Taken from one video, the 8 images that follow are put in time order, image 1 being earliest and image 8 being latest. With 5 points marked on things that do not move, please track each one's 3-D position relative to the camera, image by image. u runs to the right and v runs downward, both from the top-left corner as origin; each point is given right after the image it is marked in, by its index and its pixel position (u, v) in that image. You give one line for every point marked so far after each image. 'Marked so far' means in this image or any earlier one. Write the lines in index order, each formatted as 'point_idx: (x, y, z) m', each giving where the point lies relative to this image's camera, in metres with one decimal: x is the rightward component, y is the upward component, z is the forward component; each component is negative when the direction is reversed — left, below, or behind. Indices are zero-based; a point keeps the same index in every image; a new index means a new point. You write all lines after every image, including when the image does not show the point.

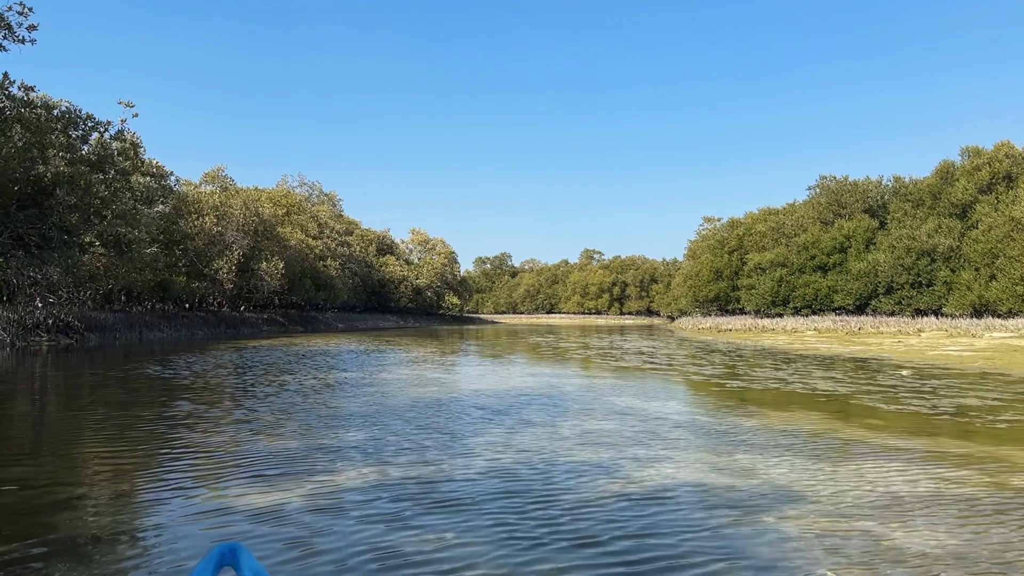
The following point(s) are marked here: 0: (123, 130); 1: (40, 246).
0: (-8.6, +3.5, +18.4) m
1: (-9.7, +0.9, +17.0) m
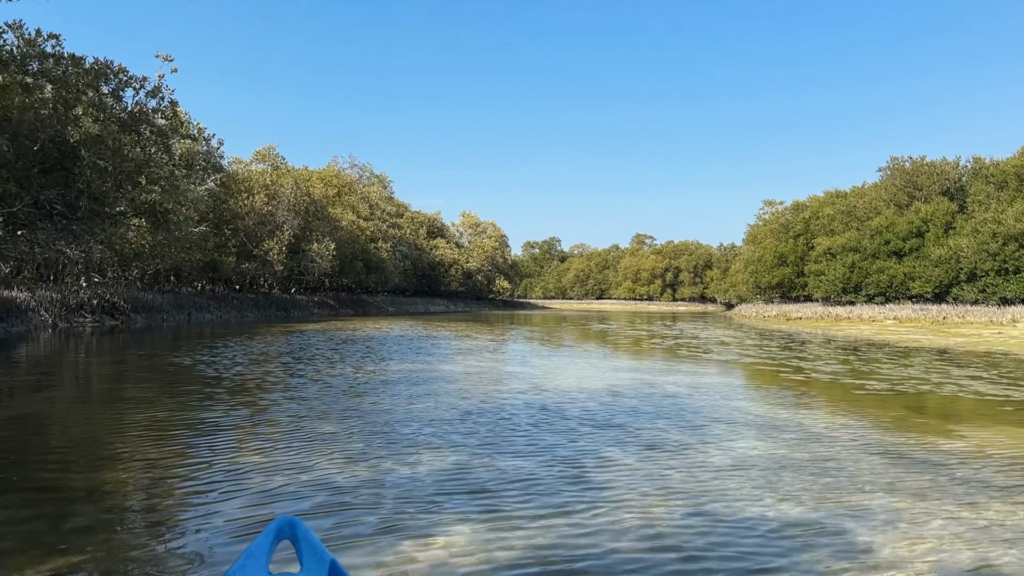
0: (-6.9, +4.0, +16.3) m
1: (-8.1, +1.3, +15.0) m
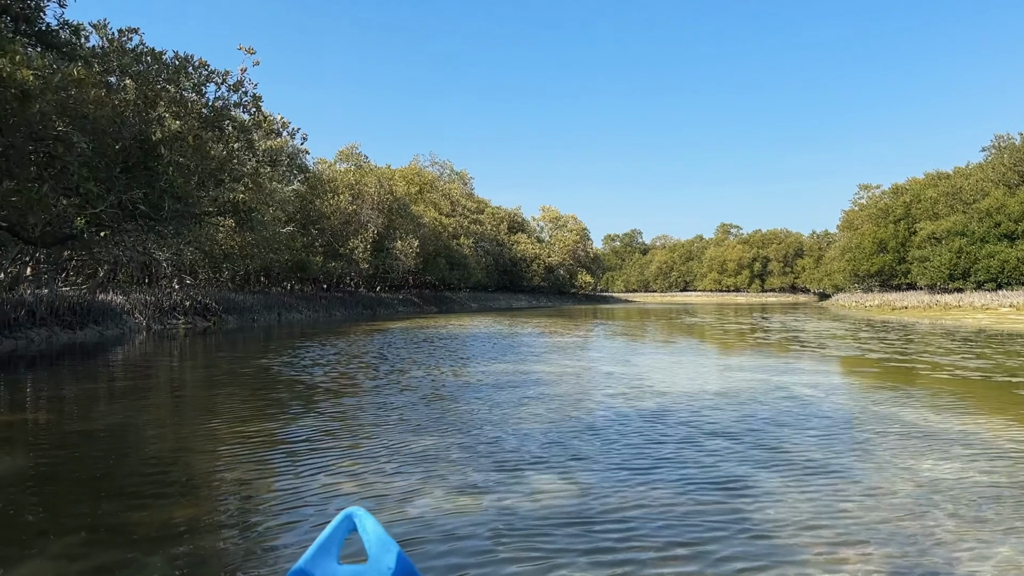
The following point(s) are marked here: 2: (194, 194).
0: (-5.1, +3.9, +15.7) m
1: (-6.3, +1.3, +14.5) m
2: (-5.7, +1.7, +14.9) m
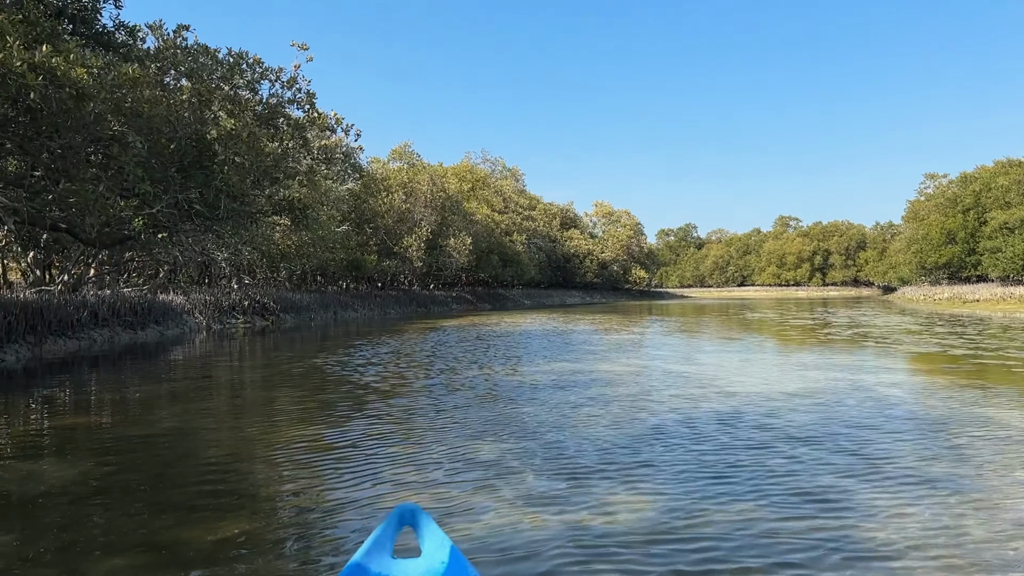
0: (-4.0, +4.0, +15.5) m
1: (-5.3, +1.3, +14.4) m
2: (-4.7, +1.7, +14.8) m
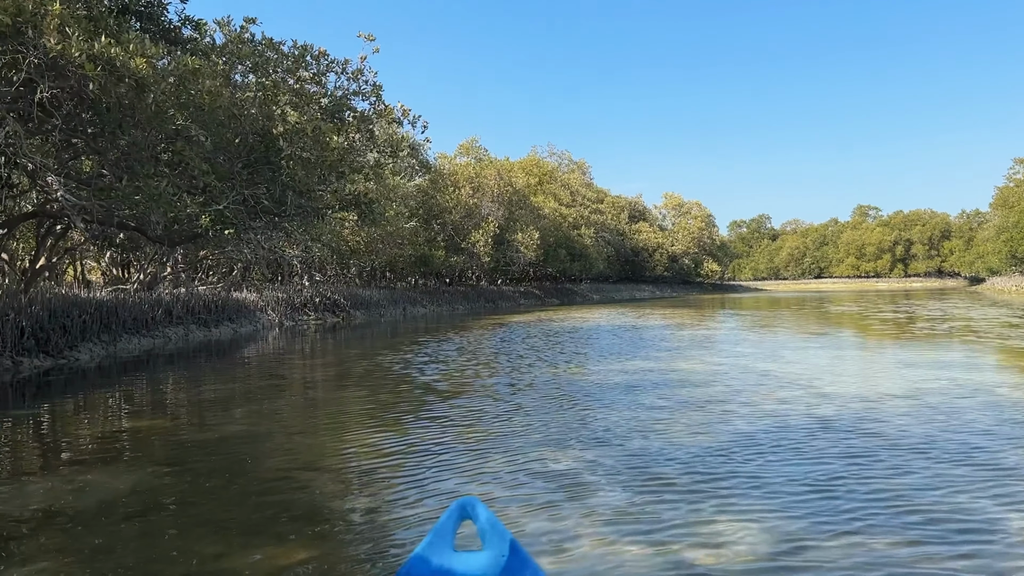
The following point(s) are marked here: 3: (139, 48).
0: (-2.7, +4.0, +15.1) m
1: (-4.1, +1.3, +14.2) m
2: (-3.4, +1.8, +14.5) m
3: (-4.5, +2.9, +10.1) m
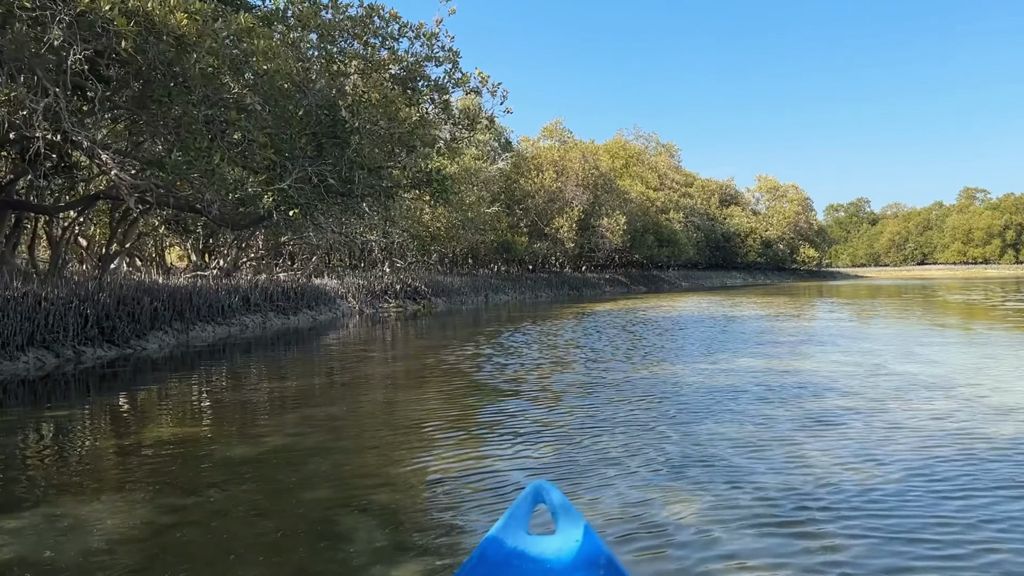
0: (-1.2, +4.2, +13.7) m
1: (-2.7, +1.5, +13.0) m
2: (-2.0, +2.0, +13.2) m
3: (-3.5, +3.0, +8.9) m
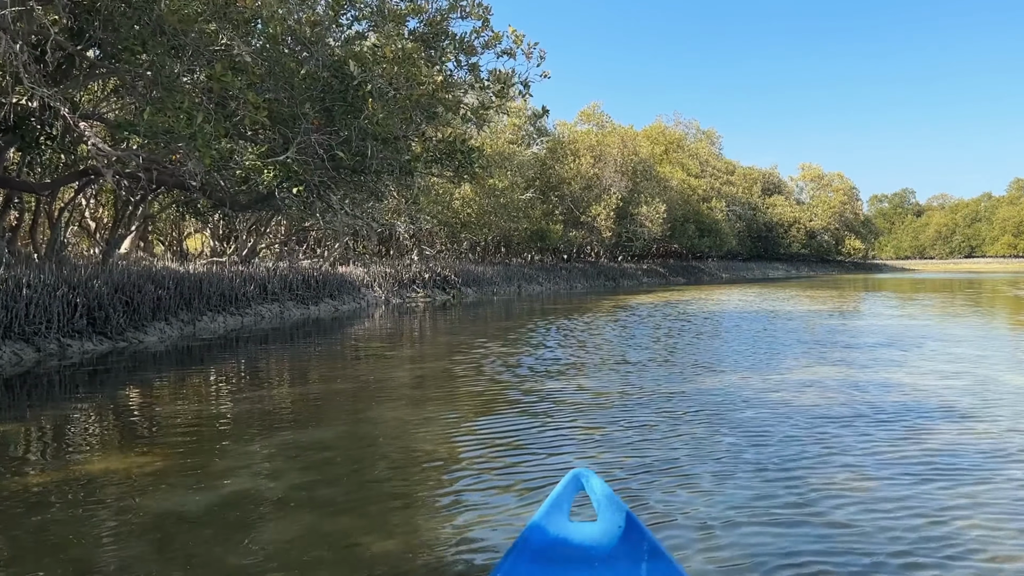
0: (-0.7, +4.4, +11.9) m
1: (-2.2, +1.6, +11.2) m
2: (-1.5, +2.1, +11.4) m
3: (-3.2, +3.1, +7.2) m
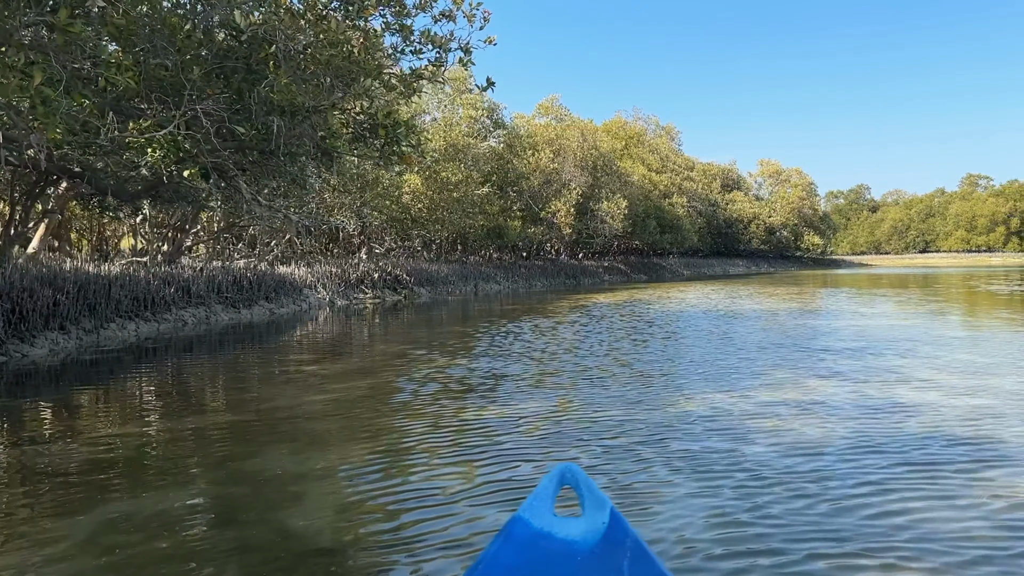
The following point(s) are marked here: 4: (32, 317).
0: (-1.4, +4.3, +10.0) m
1: (-2.9, +1.6, +9.3) m
2: (-2.2, +2.0, +9.5) m
3: (-3.7, +3.0, +5.2) m
4: (-8.2, -0.5, +14.2) m
